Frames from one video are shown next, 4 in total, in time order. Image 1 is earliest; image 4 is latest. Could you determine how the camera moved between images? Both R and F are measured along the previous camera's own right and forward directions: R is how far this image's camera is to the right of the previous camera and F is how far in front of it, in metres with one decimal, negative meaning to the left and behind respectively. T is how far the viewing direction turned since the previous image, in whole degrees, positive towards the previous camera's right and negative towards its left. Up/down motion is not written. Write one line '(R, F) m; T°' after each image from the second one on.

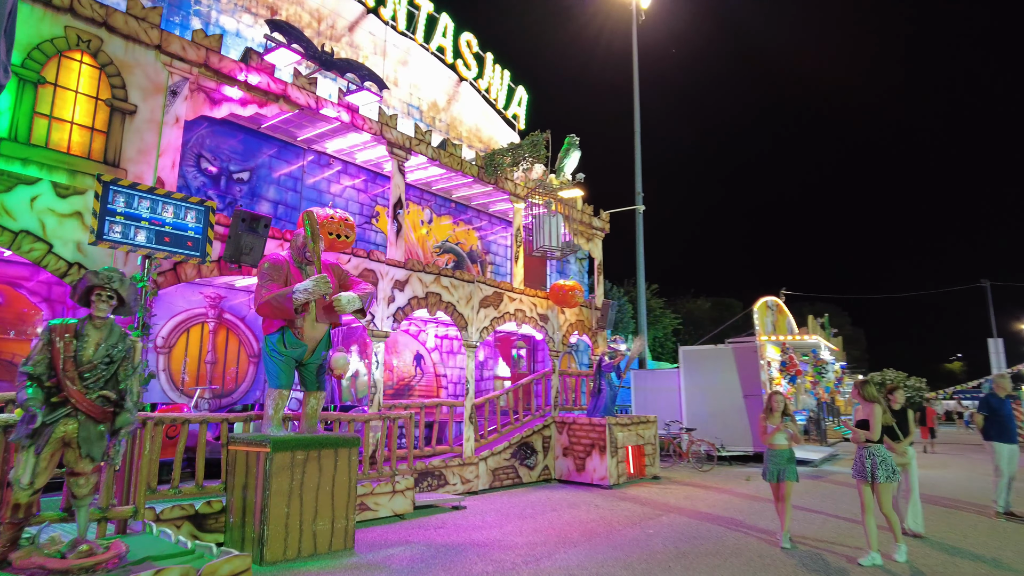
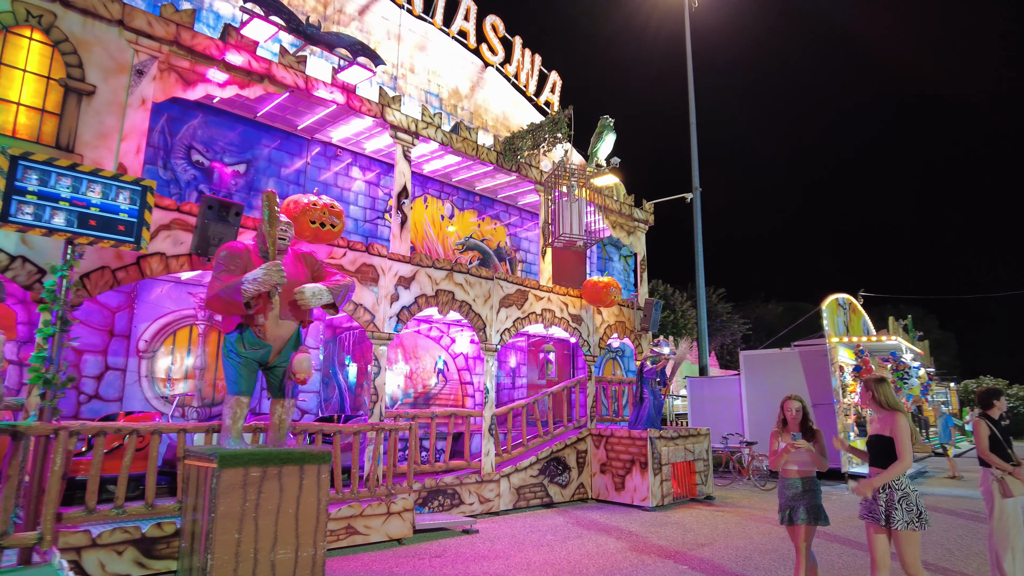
(+0.7, +1.1) m; -6°
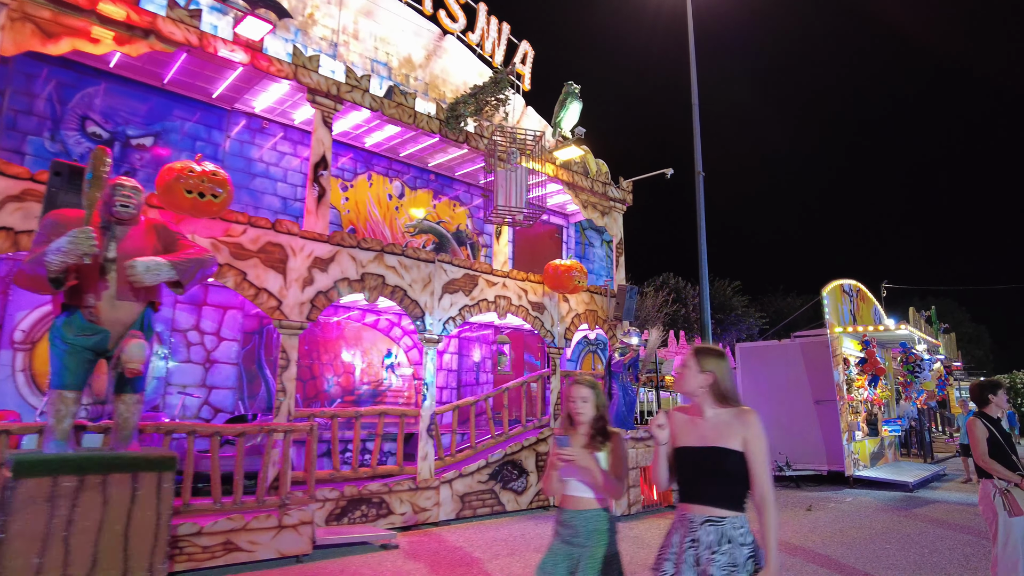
(+1.1, +1.1) m; -2°
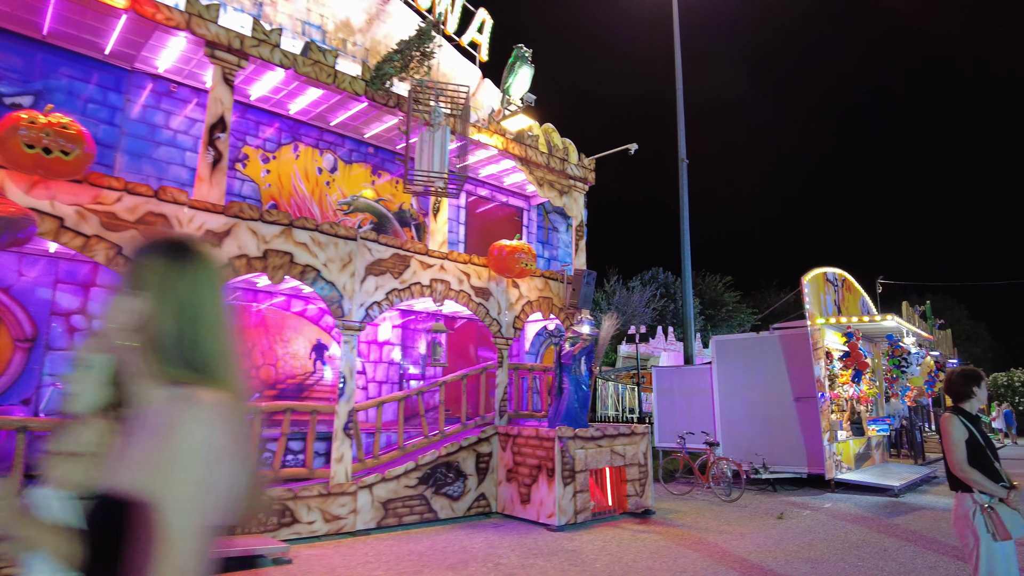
(+0.8, +0.9) m; 0°
